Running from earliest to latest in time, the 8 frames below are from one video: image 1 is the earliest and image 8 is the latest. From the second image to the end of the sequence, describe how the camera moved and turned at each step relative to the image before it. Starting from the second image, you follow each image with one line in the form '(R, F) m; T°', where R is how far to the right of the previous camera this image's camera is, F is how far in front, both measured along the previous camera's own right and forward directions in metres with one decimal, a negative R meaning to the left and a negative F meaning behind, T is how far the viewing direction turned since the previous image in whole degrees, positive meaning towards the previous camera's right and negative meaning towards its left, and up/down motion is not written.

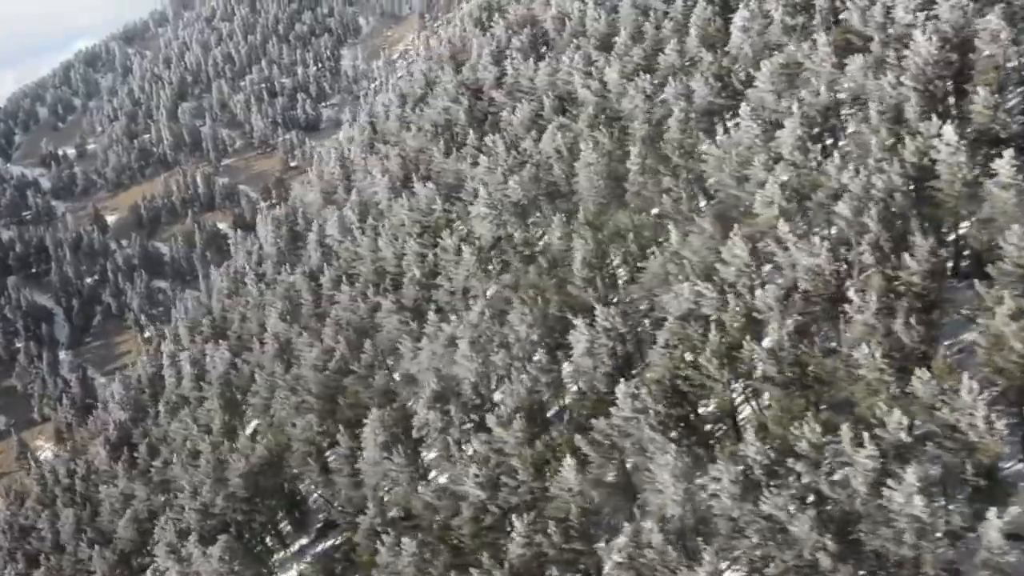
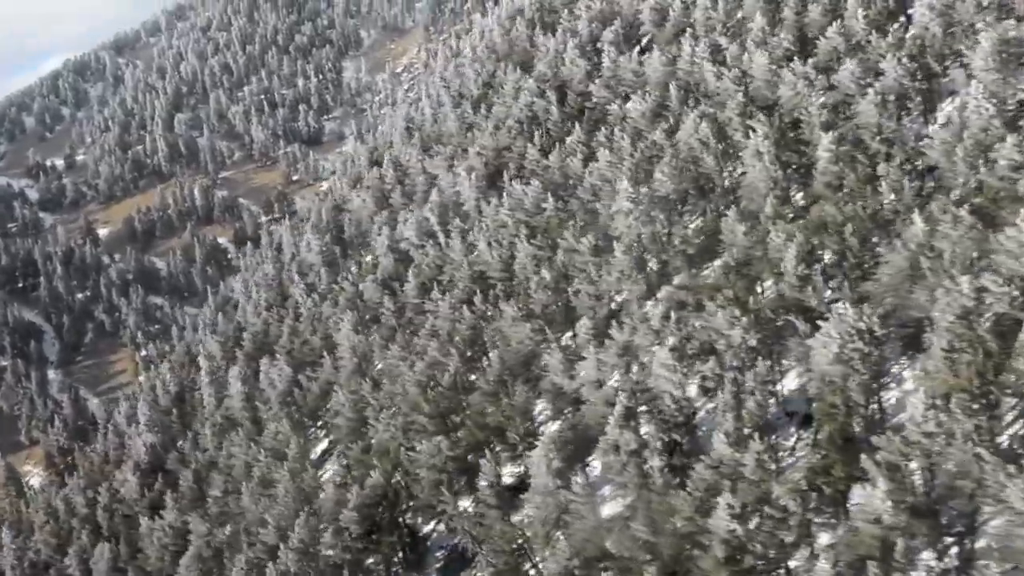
(-9.9, +5.8) m; +2°
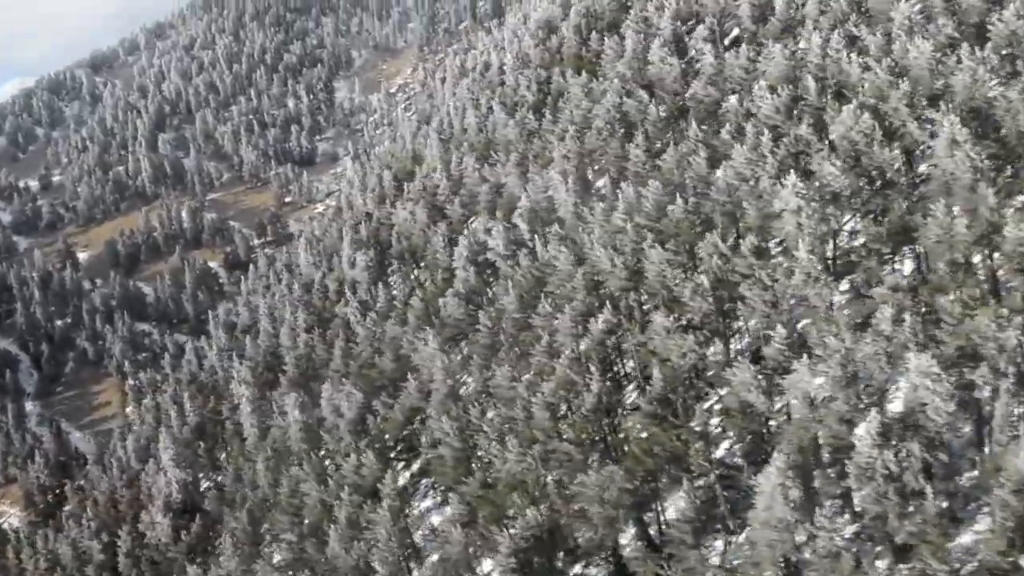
(-9.8, +5.7) m; +3°
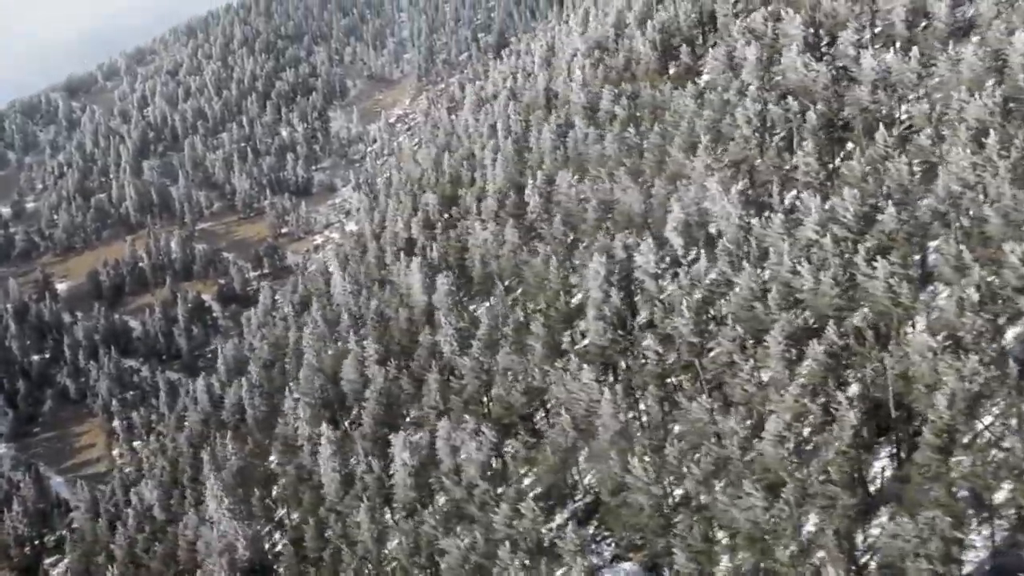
(-12.7, +7.0) m; +4°
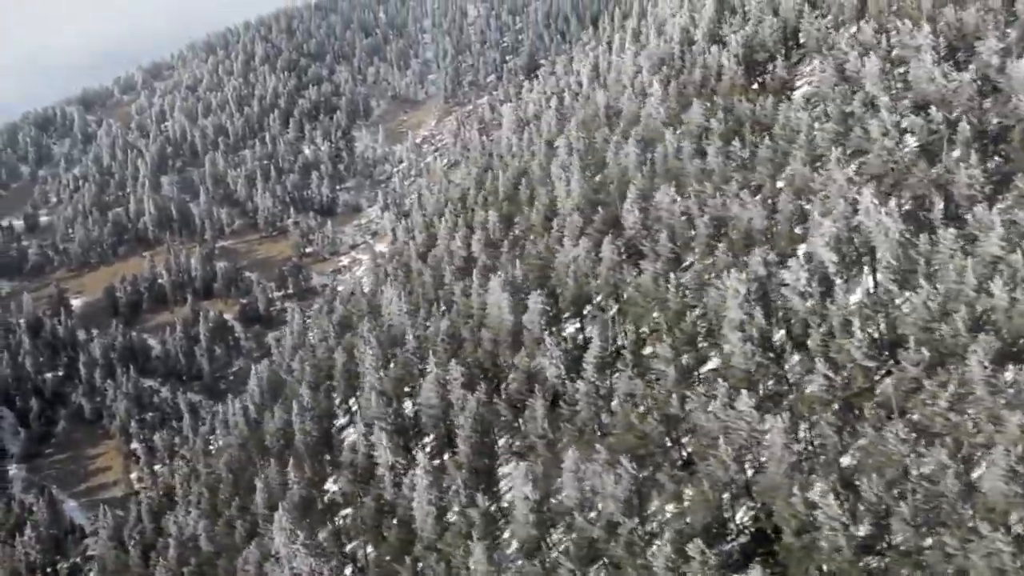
(-8.6, +4.4) m; +1°
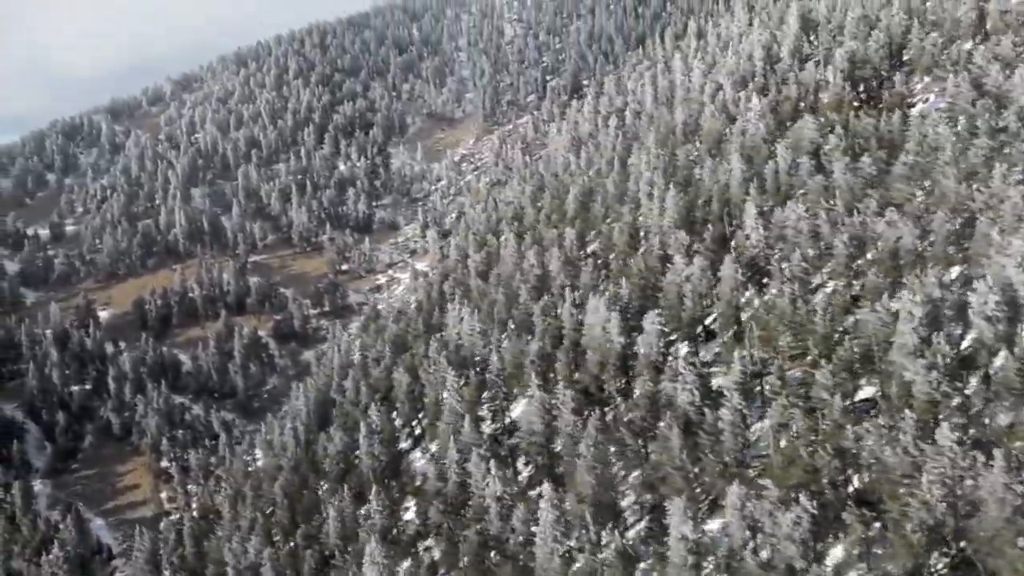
(-8.5, +4.4) m; 0°
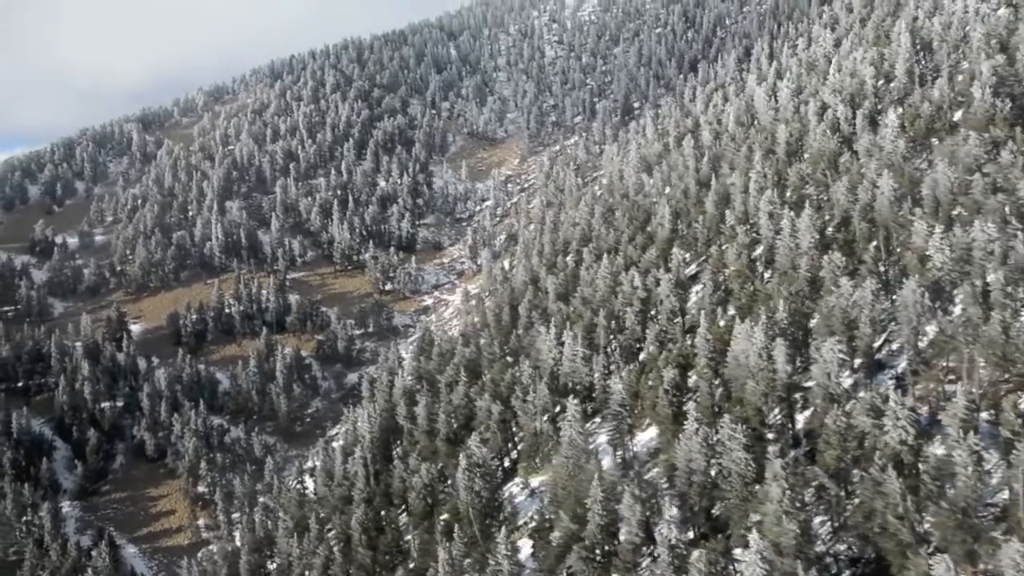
(-11.2, +6.1) m; +1°
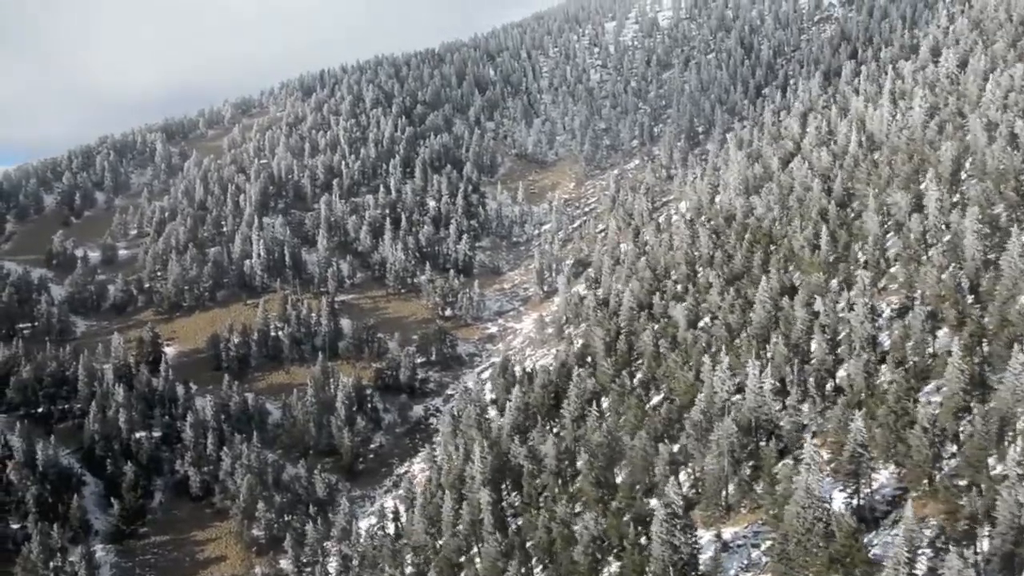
(-18.0, +10.3) m; +3°
